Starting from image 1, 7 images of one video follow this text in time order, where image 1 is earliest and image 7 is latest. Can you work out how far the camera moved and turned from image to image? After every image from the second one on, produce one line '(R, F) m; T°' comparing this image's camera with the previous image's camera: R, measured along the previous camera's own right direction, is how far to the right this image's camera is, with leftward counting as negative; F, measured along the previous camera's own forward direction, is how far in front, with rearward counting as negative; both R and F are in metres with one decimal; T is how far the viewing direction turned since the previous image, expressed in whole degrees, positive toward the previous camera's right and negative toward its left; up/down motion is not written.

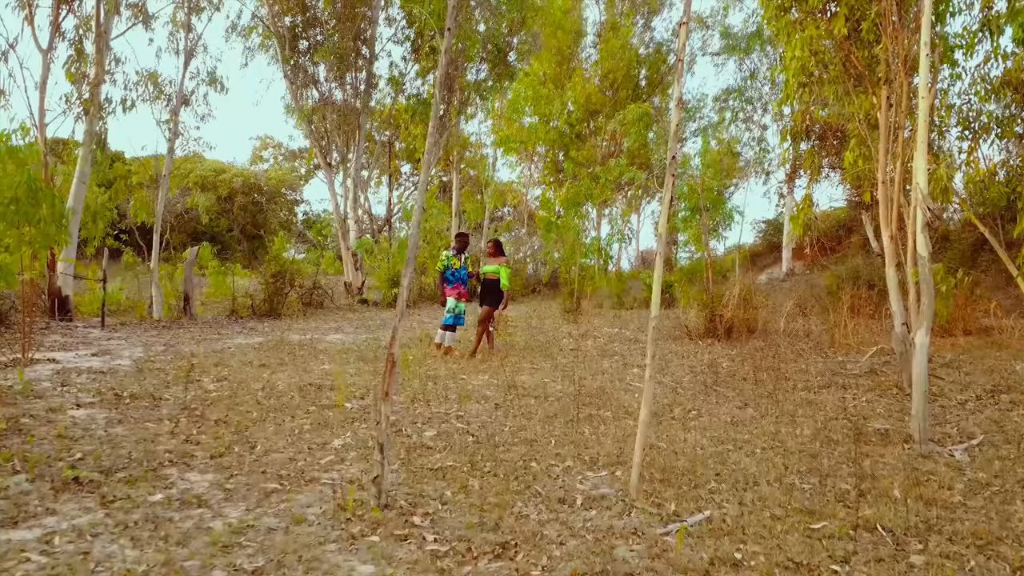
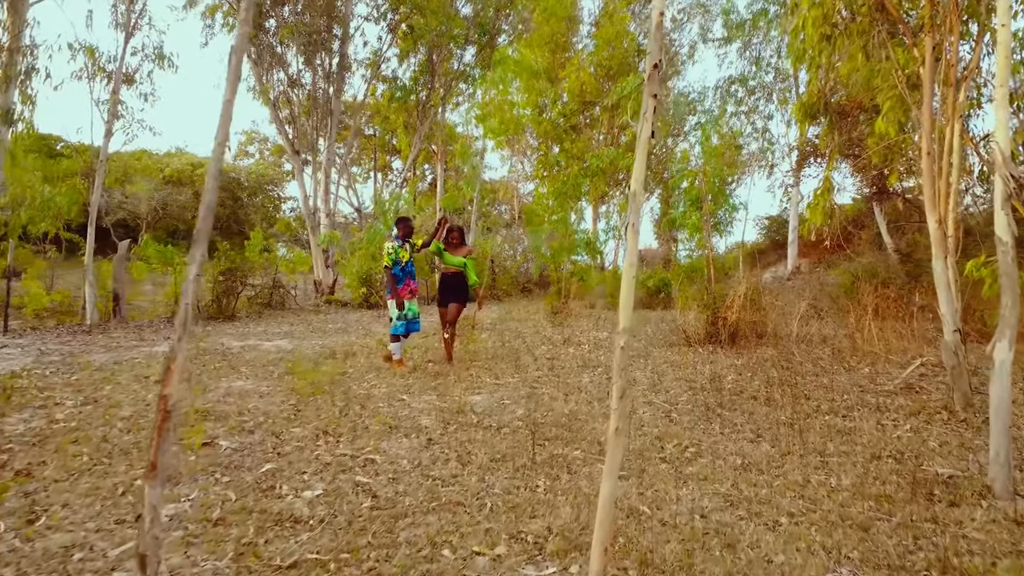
(+0.4, +1.4) m; 0°
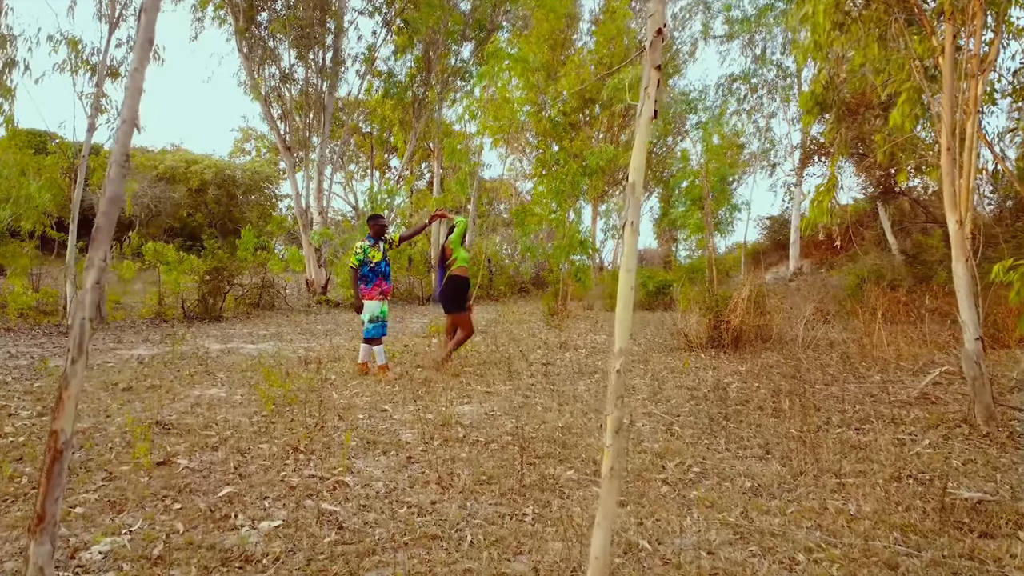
(+0.1, +0.4) m; 0°
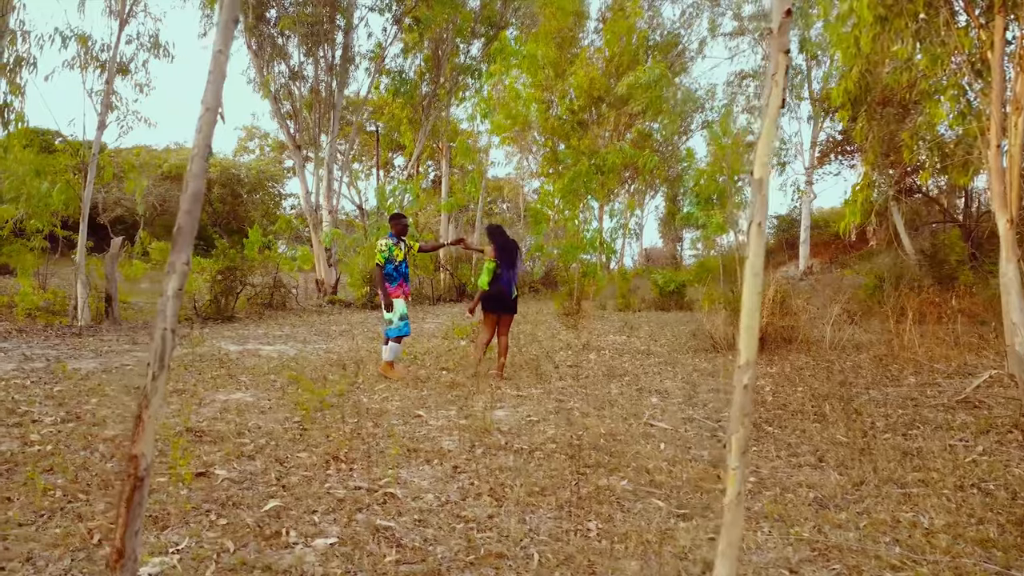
(-0.3, +0.2) m; 0°
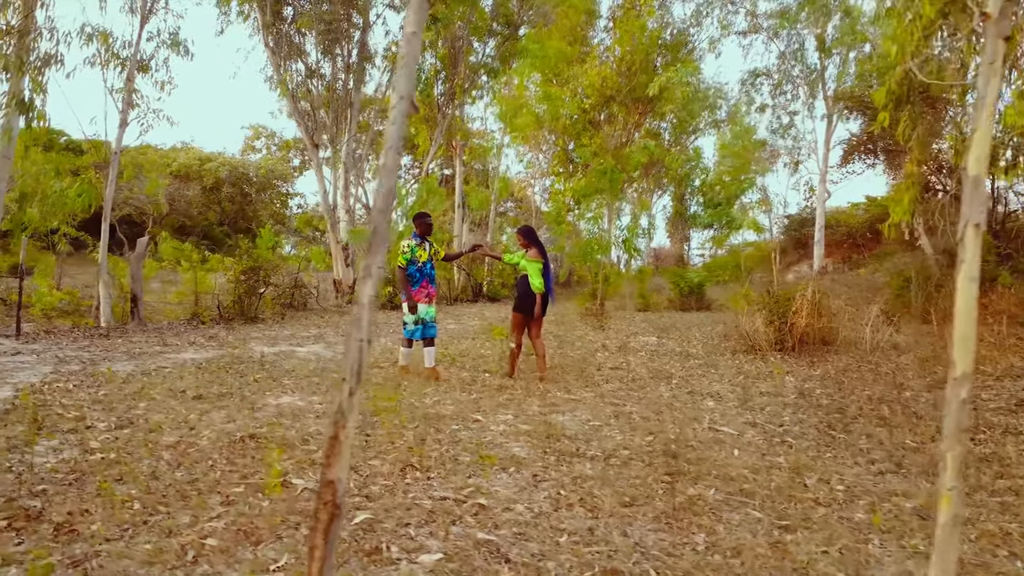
(-0.5, +0.1) m; 0°
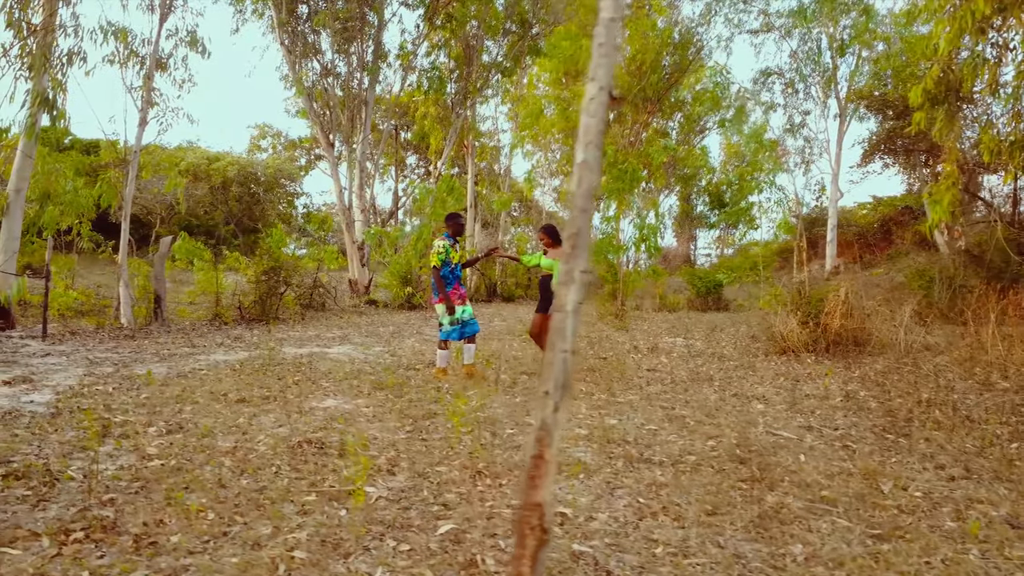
(-0.4, +0.1) m; 0°
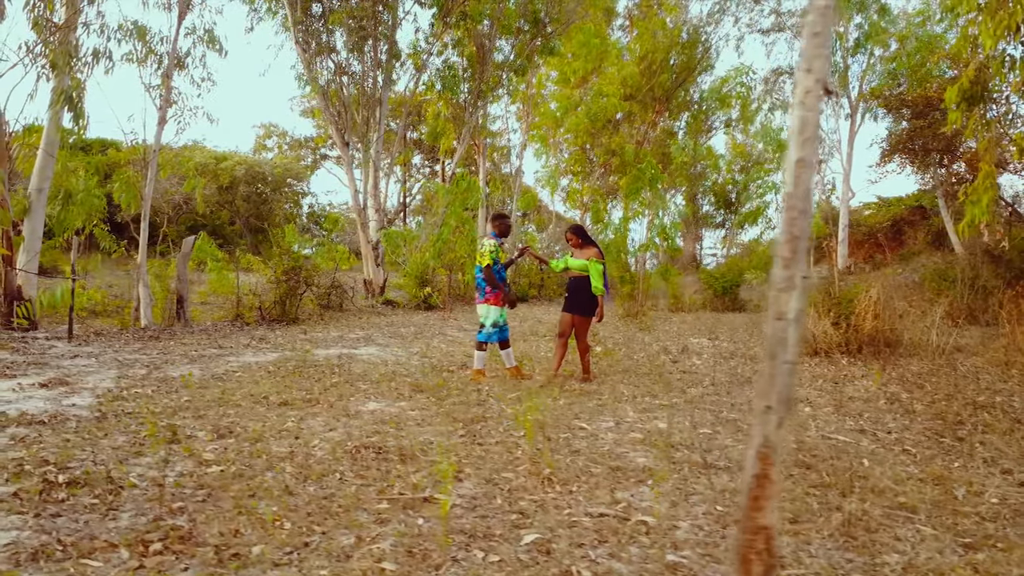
(-0.4, +0.1) m; 0°
